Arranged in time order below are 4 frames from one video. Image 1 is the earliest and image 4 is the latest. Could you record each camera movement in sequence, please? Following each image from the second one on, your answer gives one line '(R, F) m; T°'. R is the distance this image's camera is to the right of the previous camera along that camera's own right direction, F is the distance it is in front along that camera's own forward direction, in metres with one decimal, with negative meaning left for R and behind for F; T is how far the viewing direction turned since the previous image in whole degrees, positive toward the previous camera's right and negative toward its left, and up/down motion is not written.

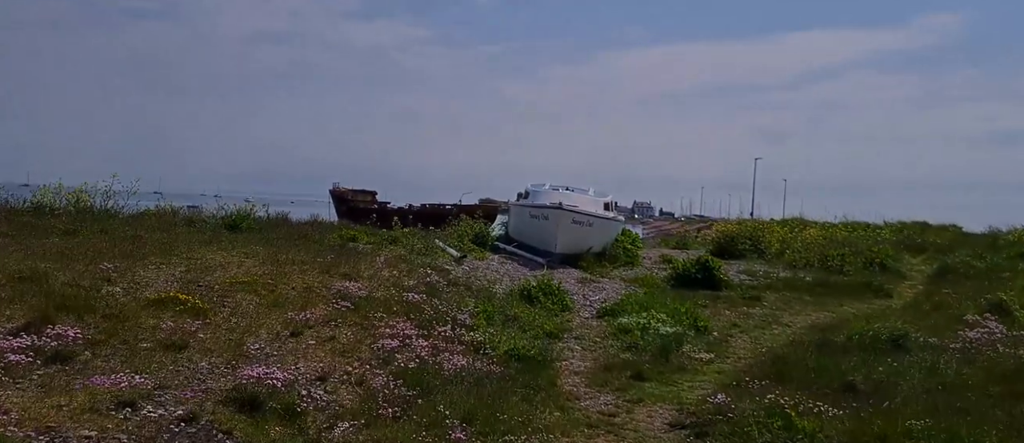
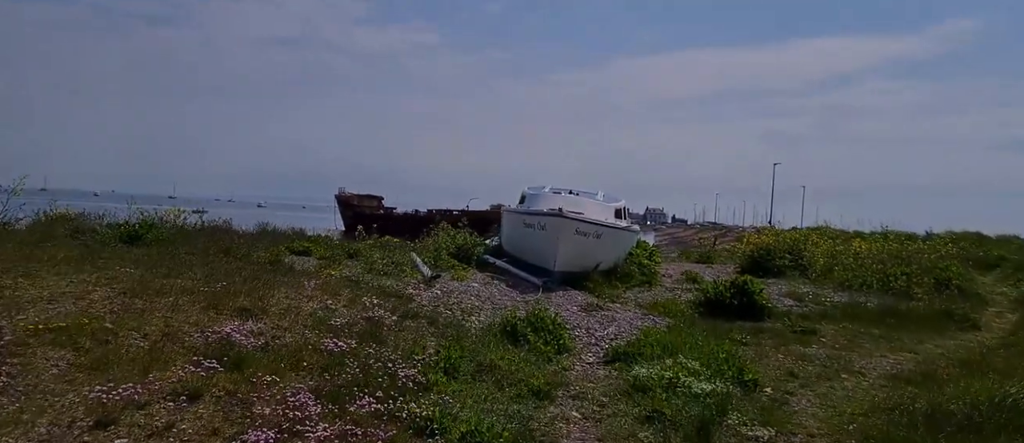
(+0.4, +3.2) m; -1°
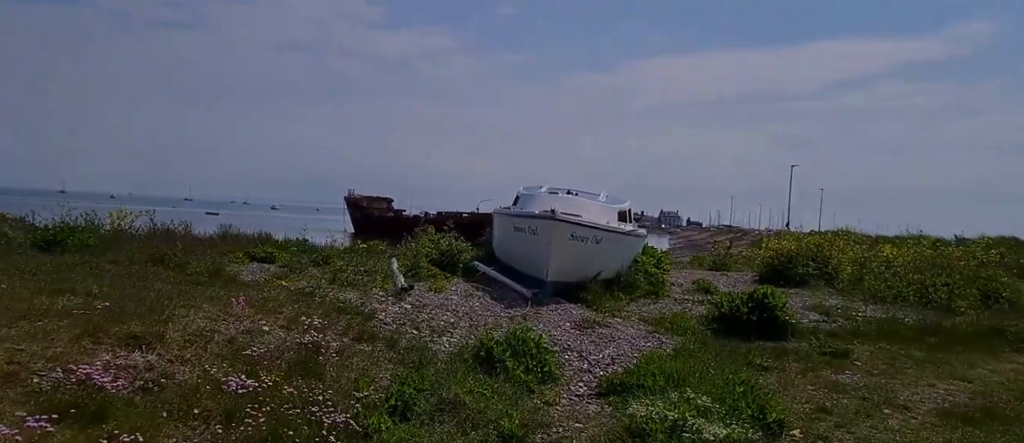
(+0.4, +1.6) m; -1°
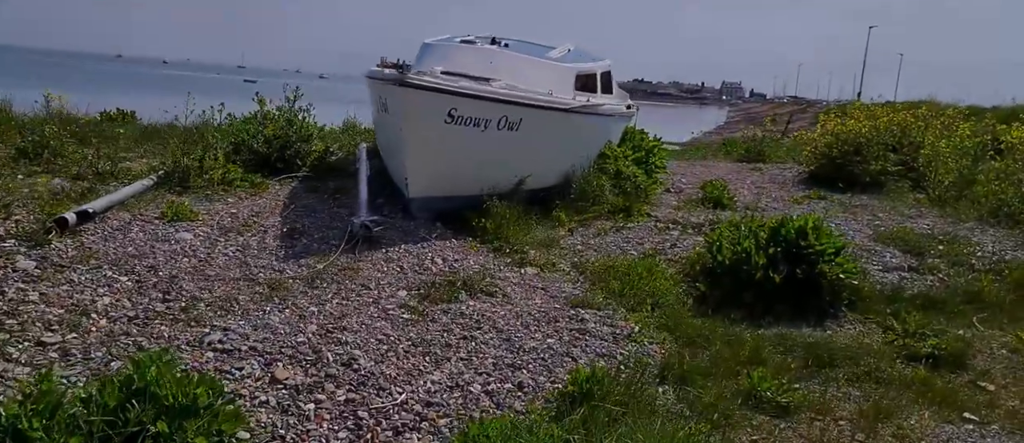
(+2.1, +5.3) m; -4°
